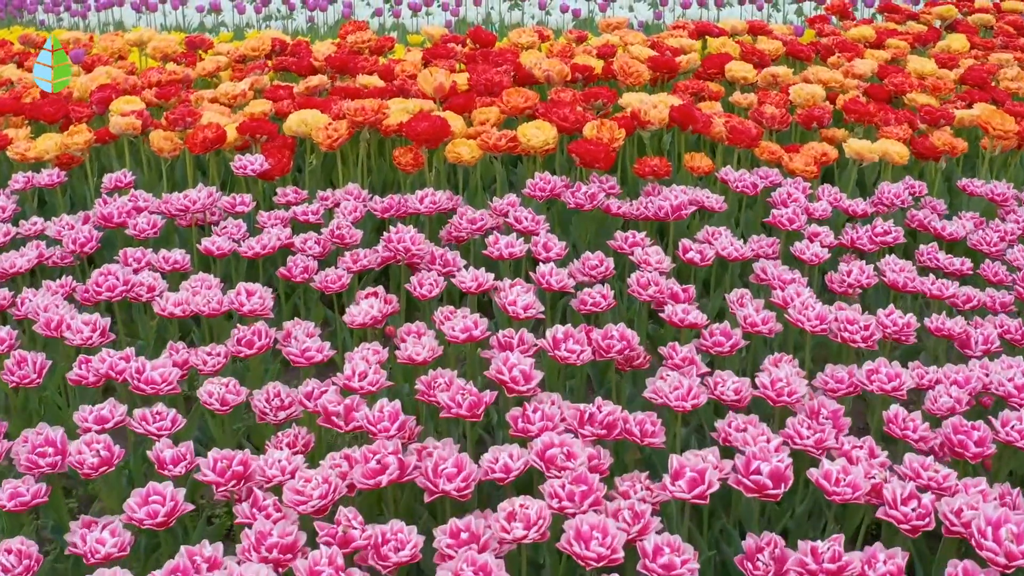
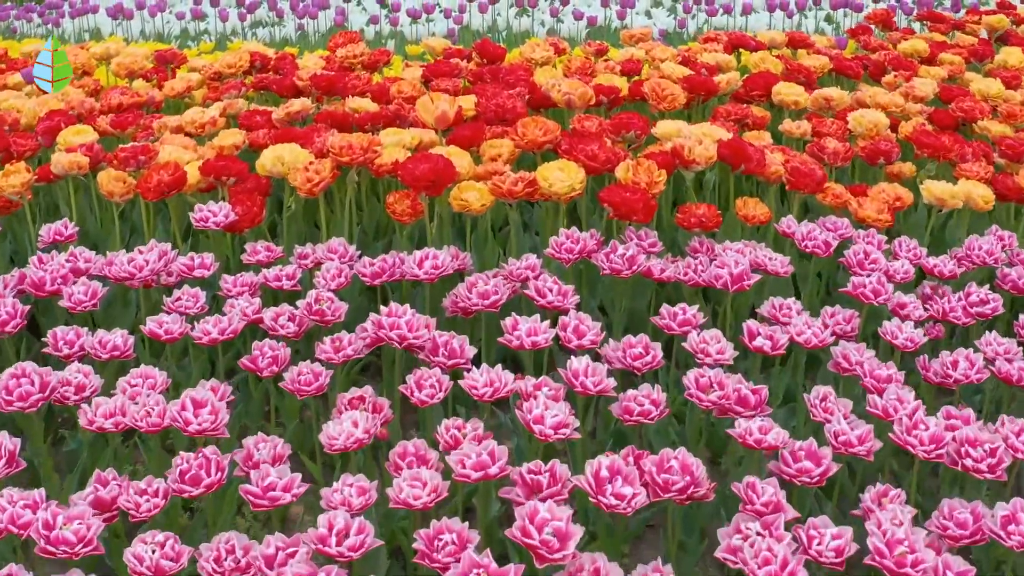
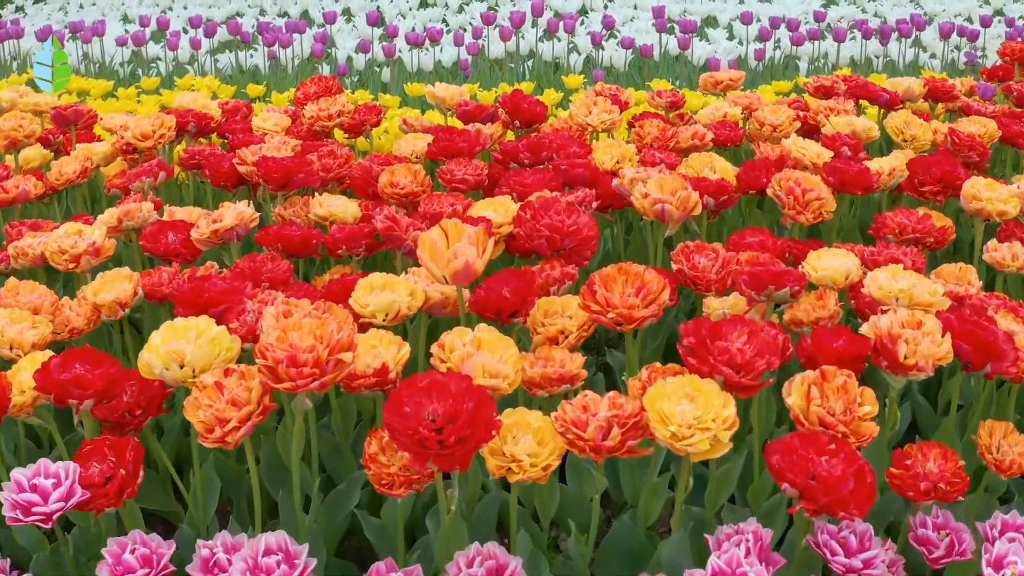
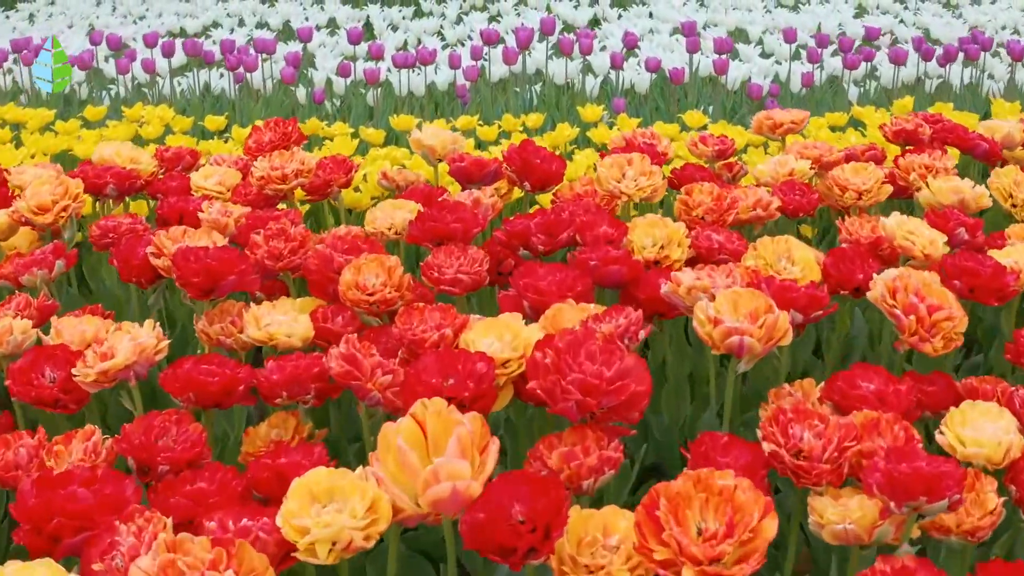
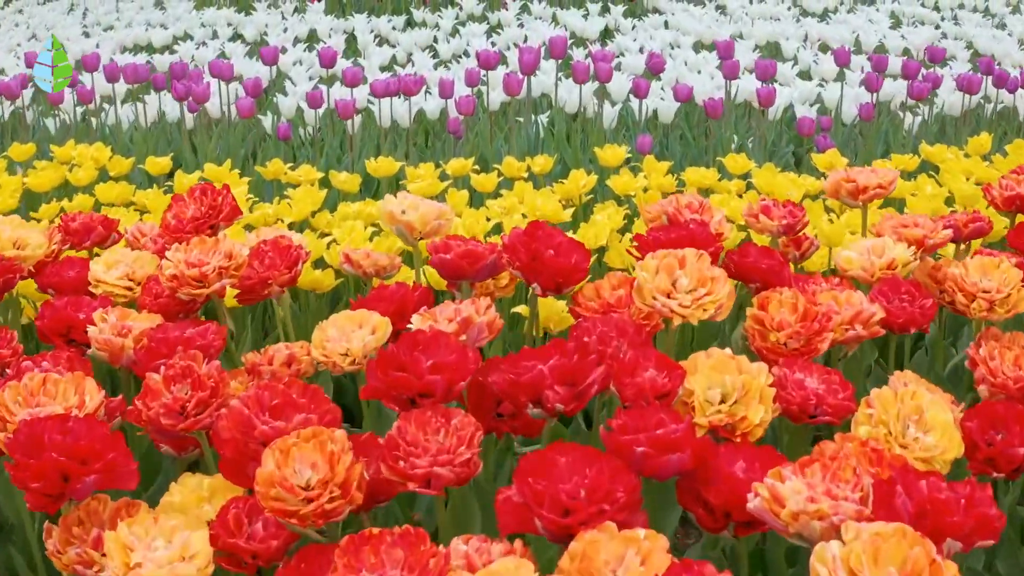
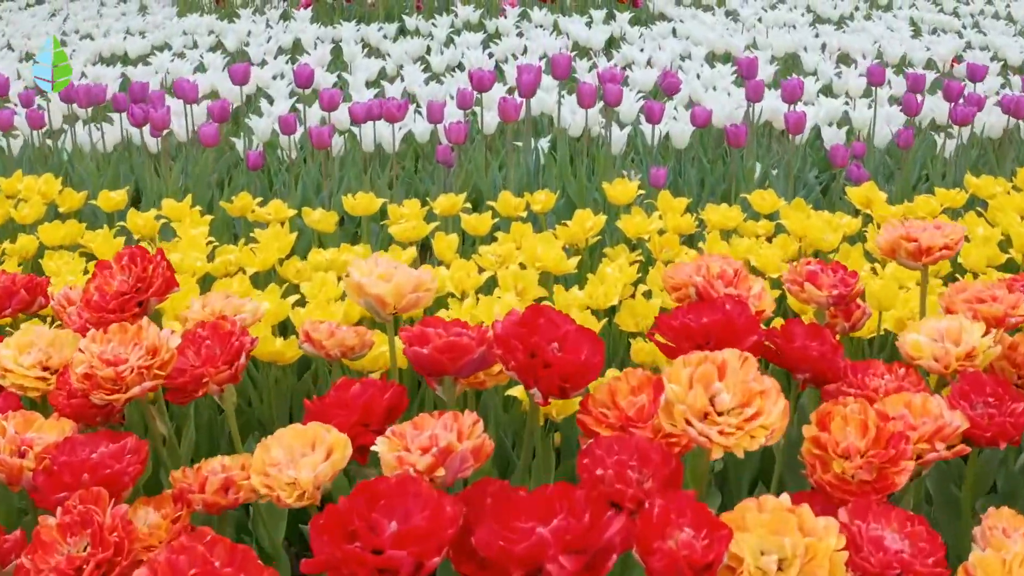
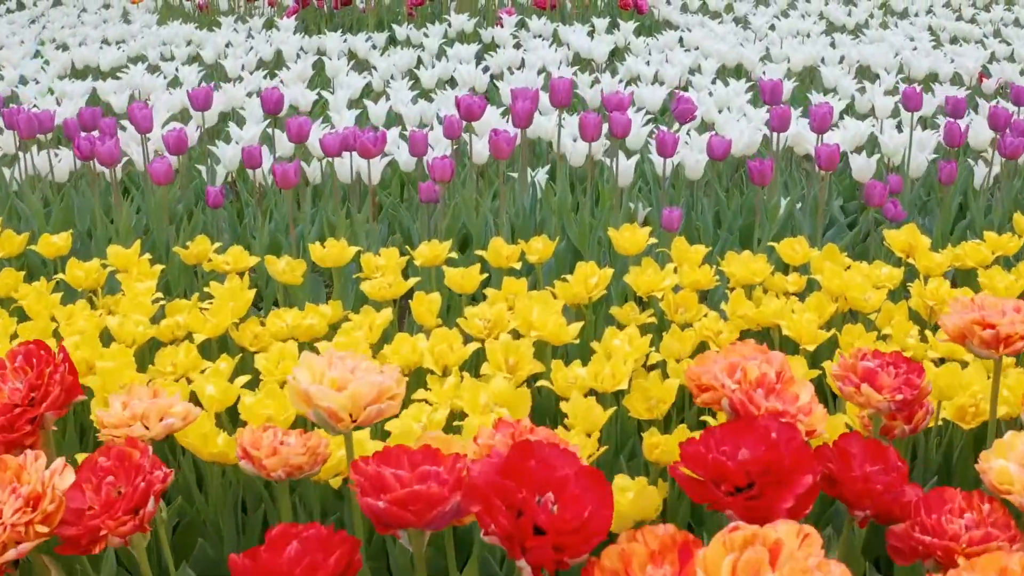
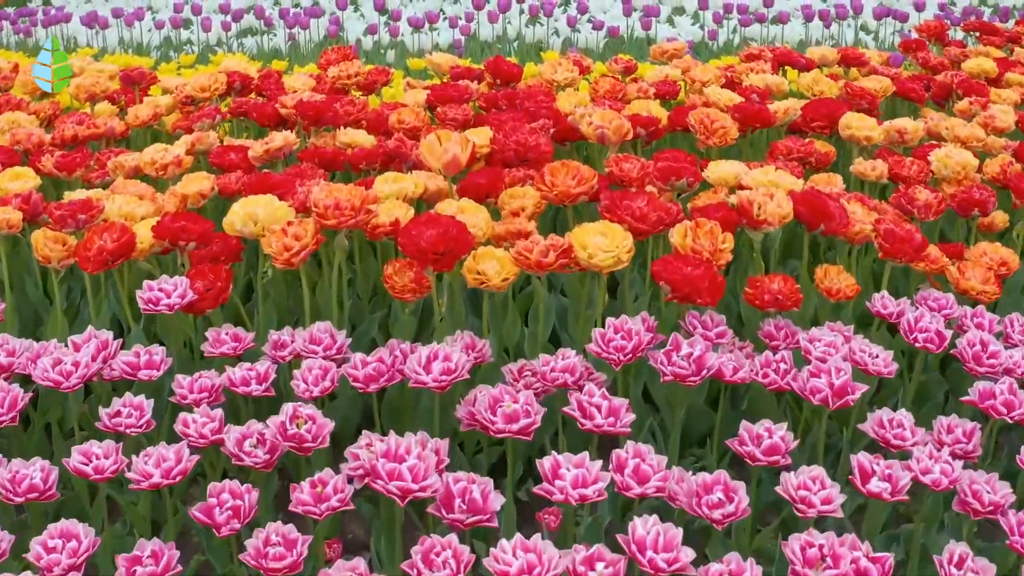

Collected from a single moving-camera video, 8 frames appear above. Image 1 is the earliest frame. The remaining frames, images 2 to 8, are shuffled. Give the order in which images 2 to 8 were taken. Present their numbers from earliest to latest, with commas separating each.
2, 8, 3, 4, 5, 6, 7
